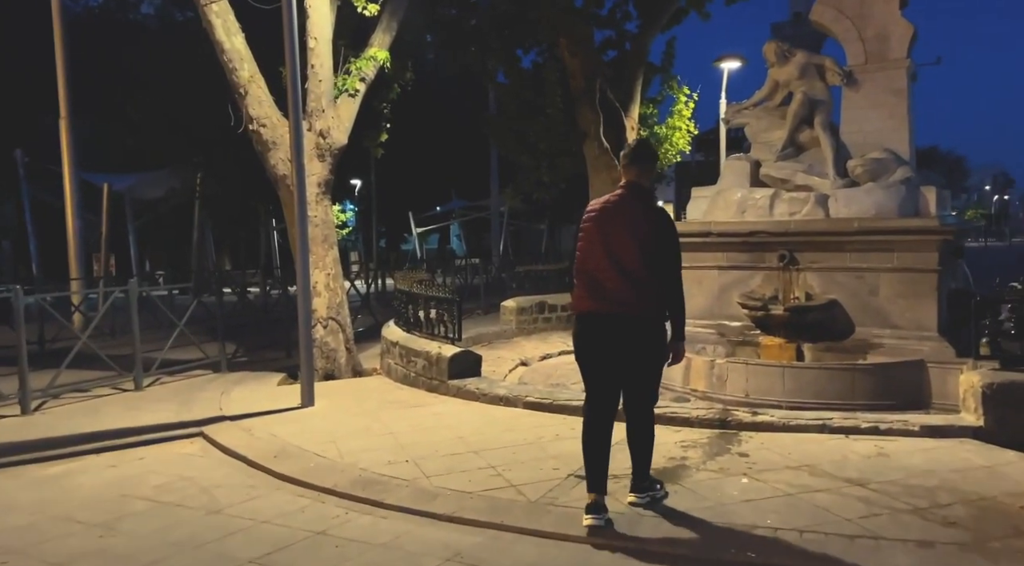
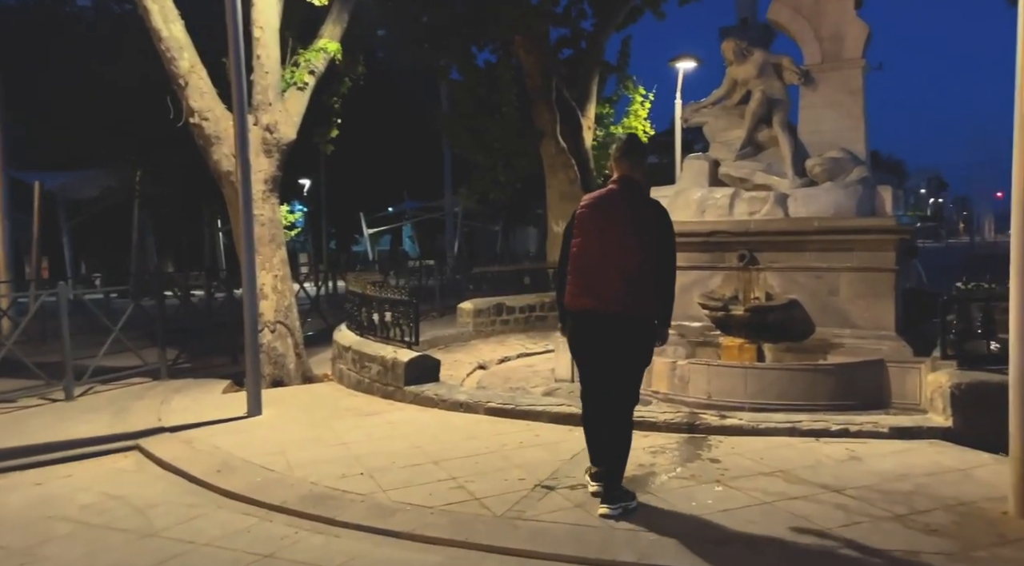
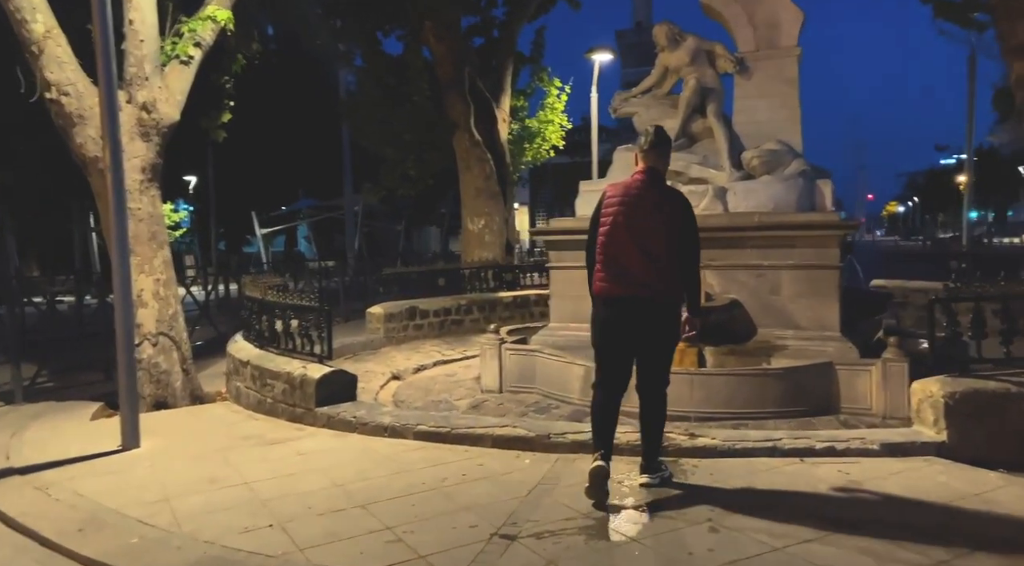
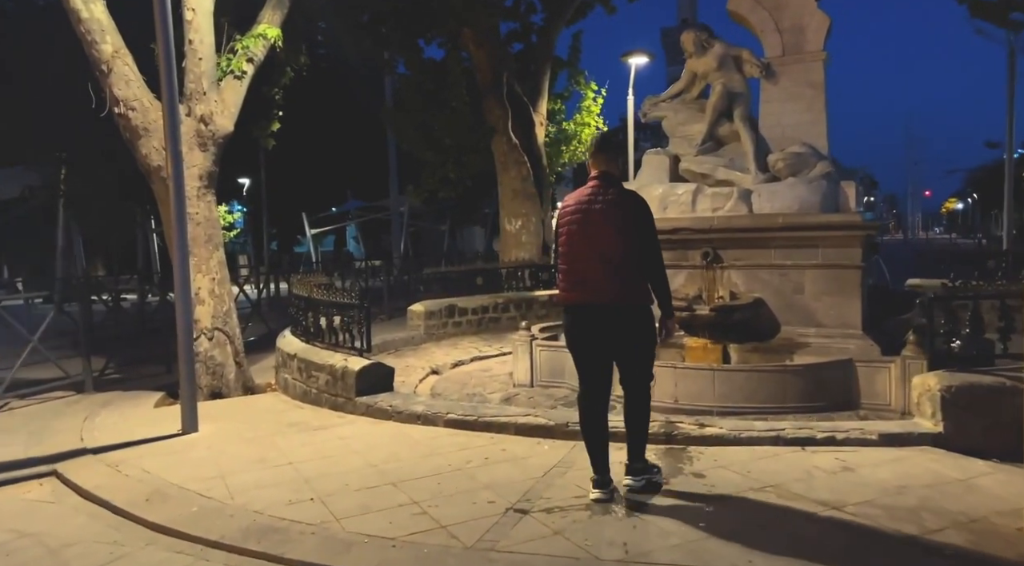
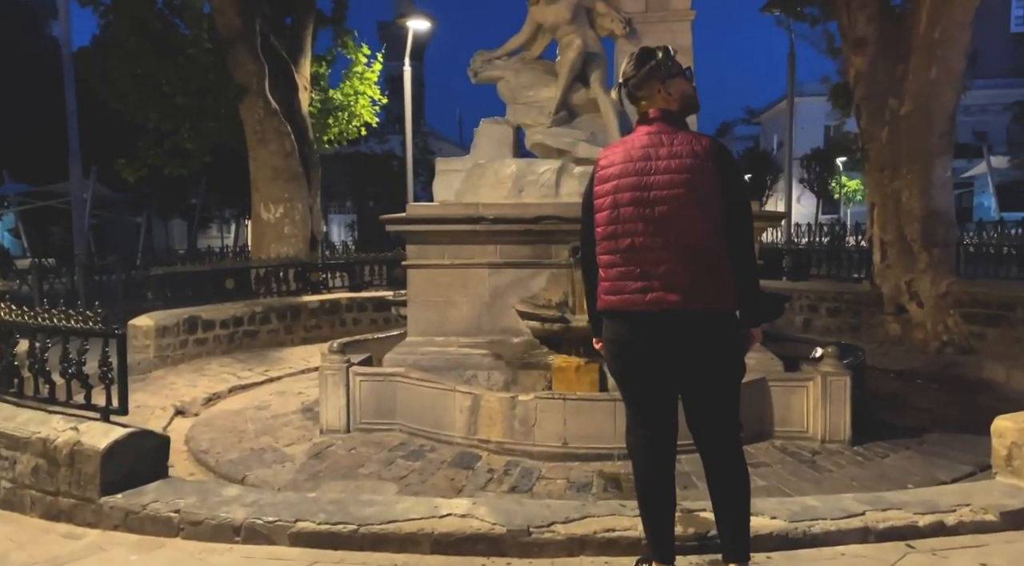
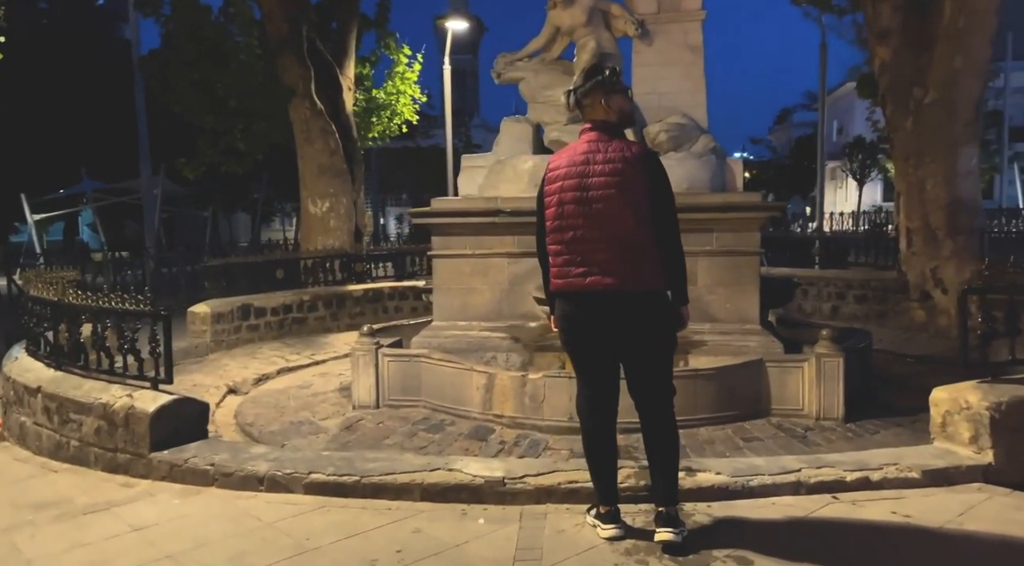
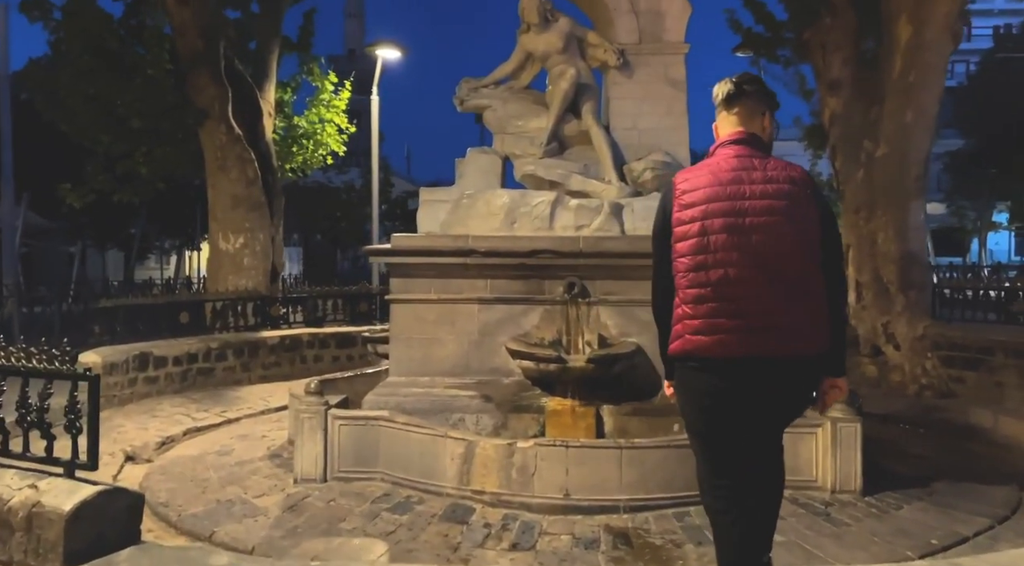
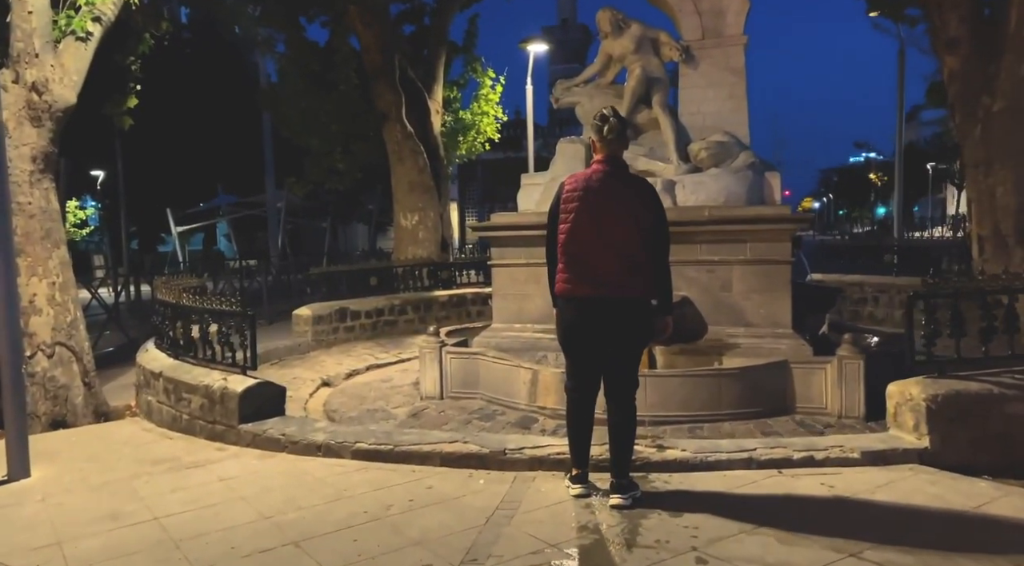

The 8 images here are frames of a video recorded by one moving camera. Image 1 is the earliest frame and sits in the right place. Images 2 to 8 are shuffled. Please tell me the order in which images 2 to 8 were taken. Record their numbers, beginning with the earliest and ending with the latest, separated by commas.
2, 4, 3, 8, 6, 5, 7
